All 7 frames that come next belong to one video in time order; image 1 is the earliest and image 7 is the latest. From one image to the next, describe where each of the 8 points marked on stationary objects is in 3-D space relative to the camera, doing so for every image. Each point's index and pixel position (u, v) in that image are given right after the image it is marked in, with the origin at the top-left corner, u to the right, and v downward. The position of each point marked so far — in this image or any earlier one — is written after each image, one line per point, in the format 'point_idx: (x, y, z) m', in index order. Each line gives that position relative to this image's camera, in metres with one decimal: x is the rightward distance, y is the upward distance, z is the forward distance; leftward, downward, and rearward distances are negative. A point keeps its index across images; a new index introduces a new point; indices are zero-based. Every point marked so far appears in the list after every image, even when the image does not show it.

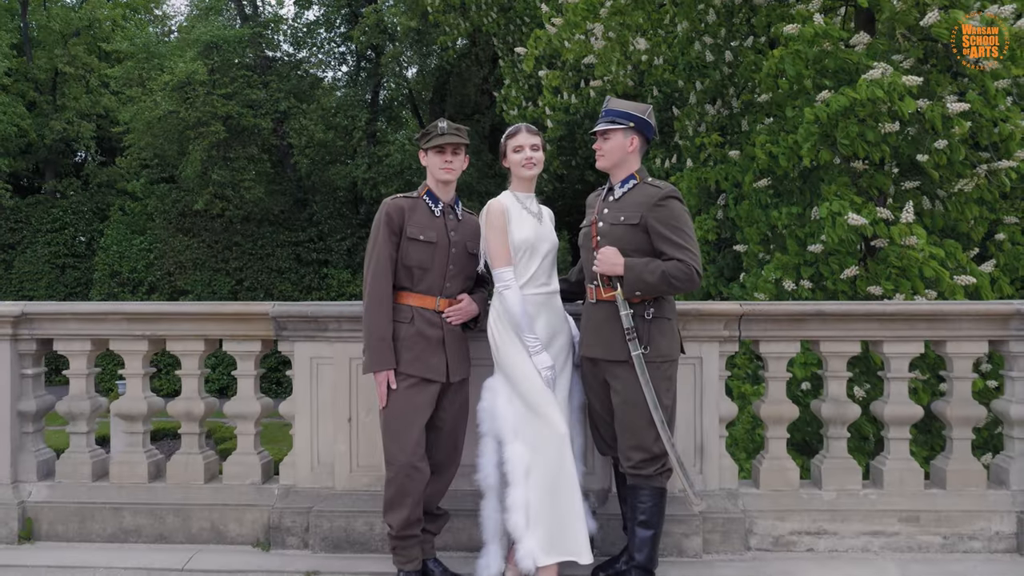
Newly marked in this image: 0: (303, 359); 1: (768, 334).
0: (-1.0, -0.4, +4.0) m
1: (+1.3, -0.2, +4.0) m
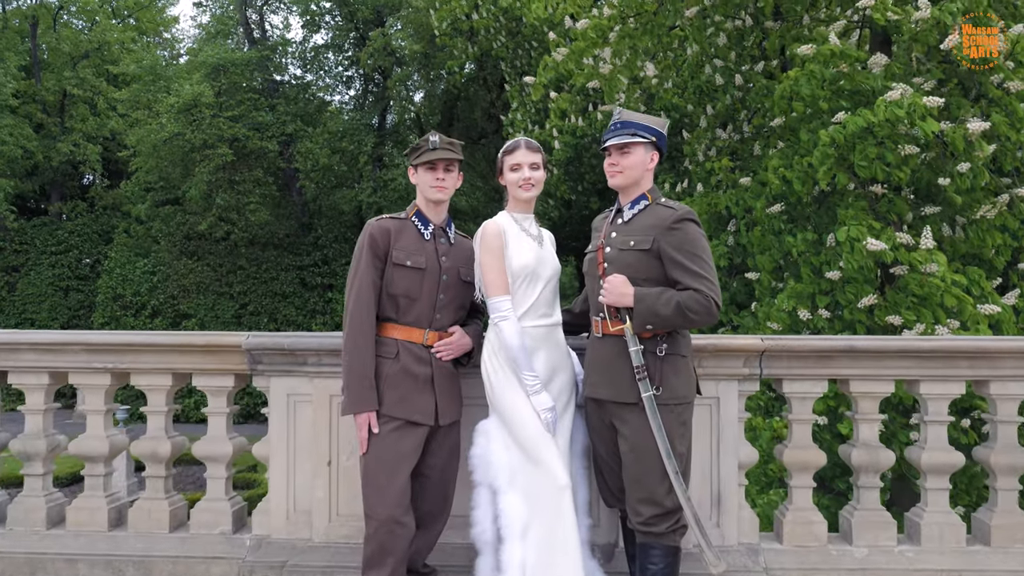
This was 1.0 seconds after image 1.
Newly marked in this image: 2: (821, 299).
0: (-1.1, -0.5, +3.6) m
1: (+1.3, -0.4, +3.6) m
2: (+2.3, -0.1, +6.0) m
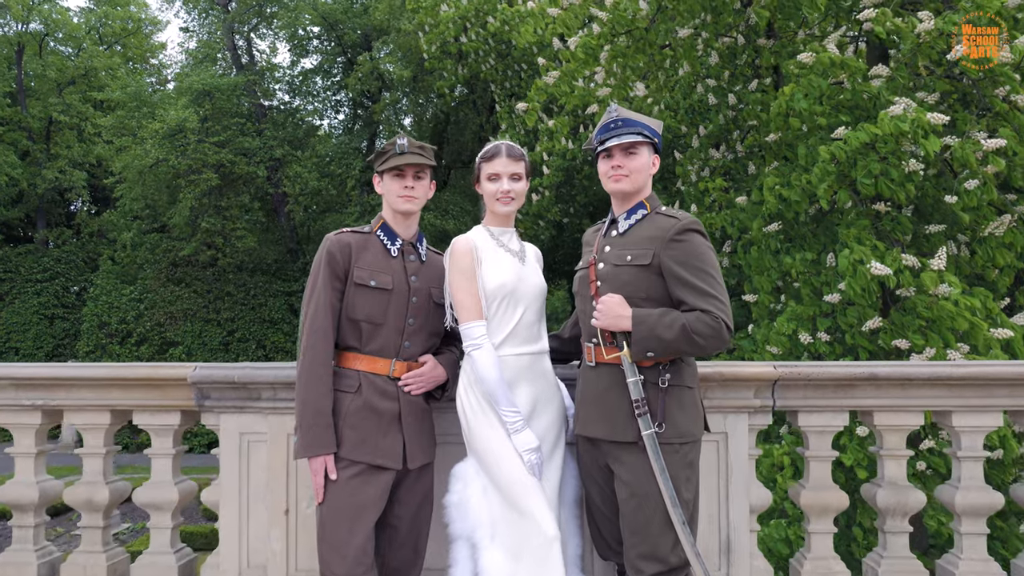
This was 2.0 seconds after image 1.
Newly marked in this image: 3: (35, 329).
0: (-1.1, -0.6, +3.2) m
1: (+1.2, -0.5, +3.2) m
2: (+2.2, -0.2, +5.6) m
3: (-11.8, -1.0, +19.9) m
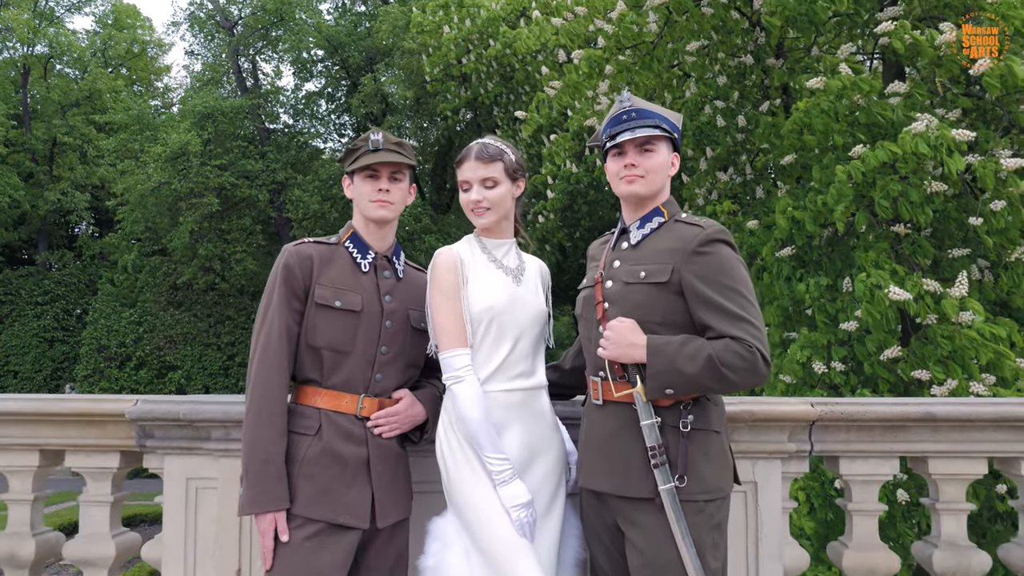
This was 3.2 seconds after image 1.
0: (-1.2, -0.7, +2.8) m
1: (+1.2, -0.5, +2.7) m
2: (+2.2, -0.4, +5.2) m
3: (-11.7, -1.6, +19.5) m
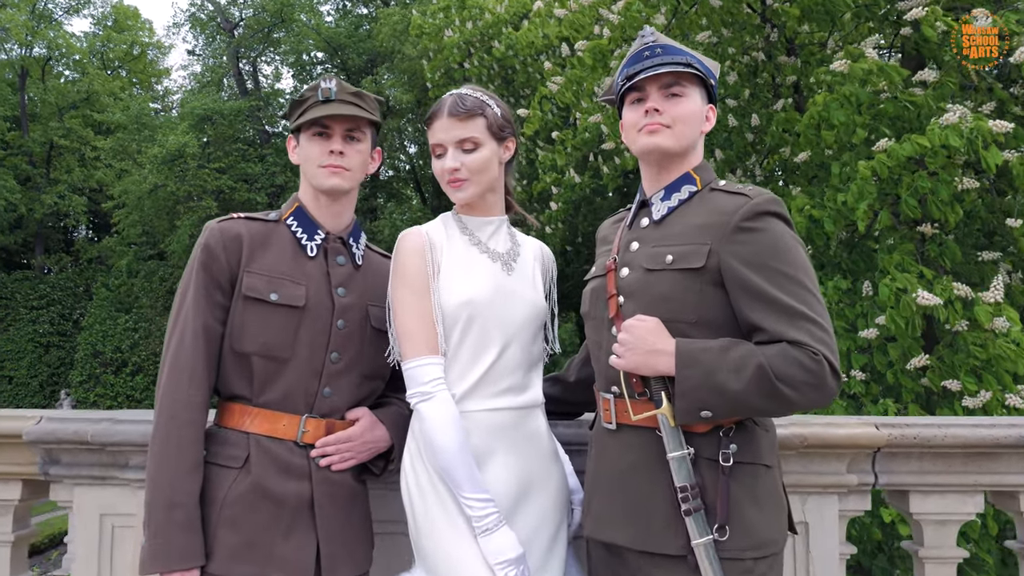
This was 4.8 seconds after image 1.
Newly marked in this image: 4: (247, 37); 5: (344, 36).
0: (-1.2, -0.6, +2.2) m
1: (+1.1, -0.5, +2.2) m
2: (+2.1, -0.4, +4.6) m
3: (-11.7, -1.6, +19.0) m
4: (-6.2, +5.9, +18.4) m
5: (-3.6, +5.4, +17.0) m
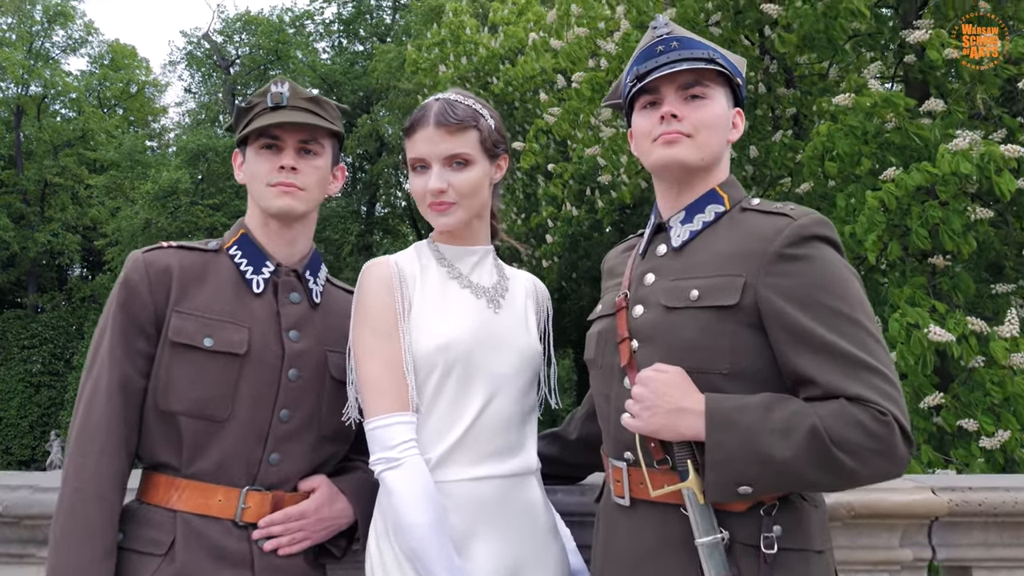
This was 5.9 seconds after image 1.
0: (-1.2, -0.7, +1.9) m
1: (+1.1, -0.6, +1.9) m
2: (+2.1, -0.6, +4.3) m
3: (-11.8, -2.5, +18.5) m
4: (-6.3, +5.0, +18.3) m
5: (-3.7, +4.6, +16.9) m
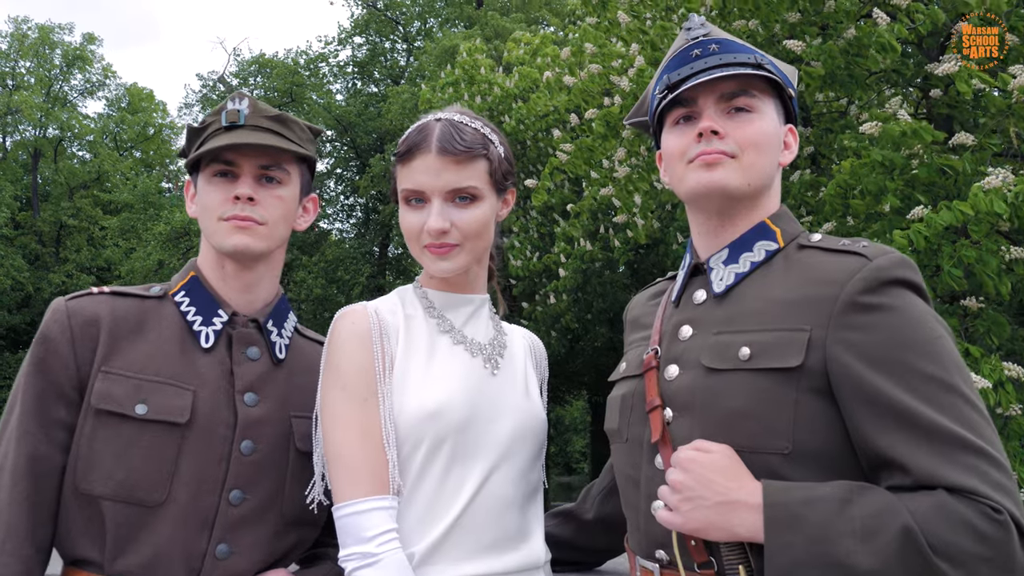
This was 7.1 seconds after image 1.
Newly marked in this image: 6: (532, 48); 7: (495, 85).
0: (-1.2, -0.9, +1.6) m
1: (+1.1, -0.7, +1.5) m
2: (+2.2, -0.8, +3.9) m
3: (-11.5, -3.5, +18.3) m
4: (-6.0, +4.1, +18.4) m
5: (-3.5, +3.8, +16.9) m
6: (+0.2, +2.7, +9.1) m
7: (-0.3, +2.4, +9.5) m
